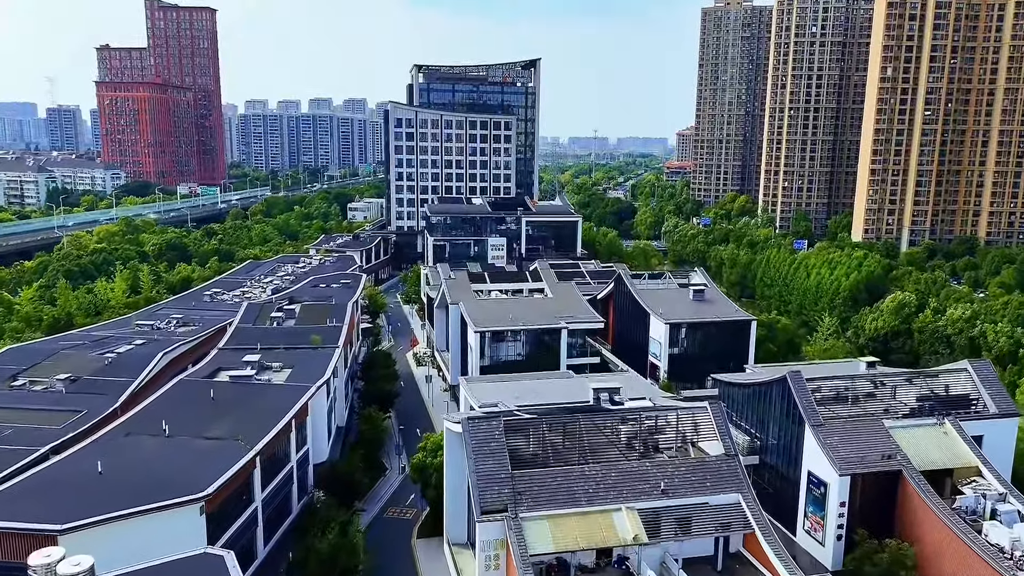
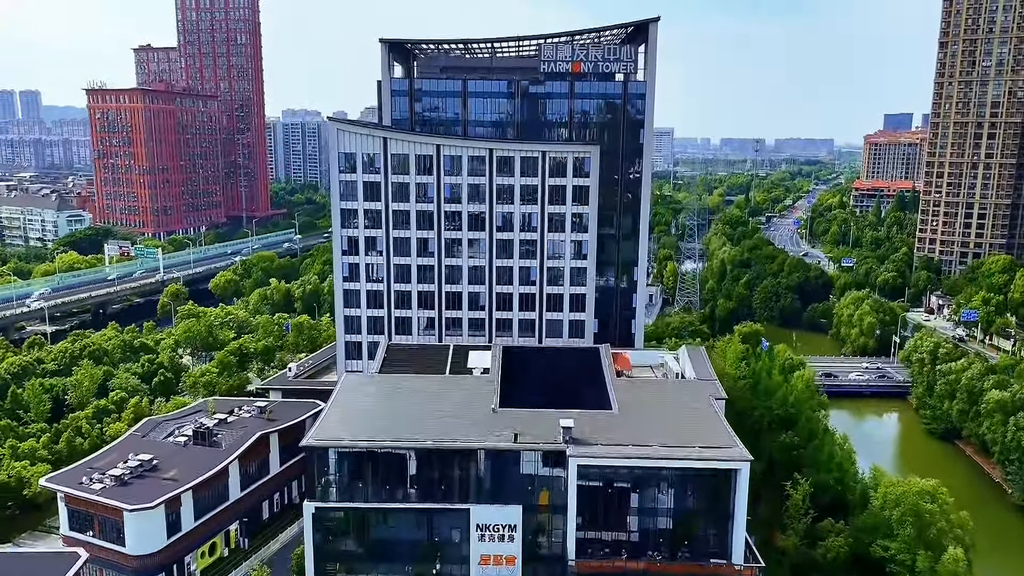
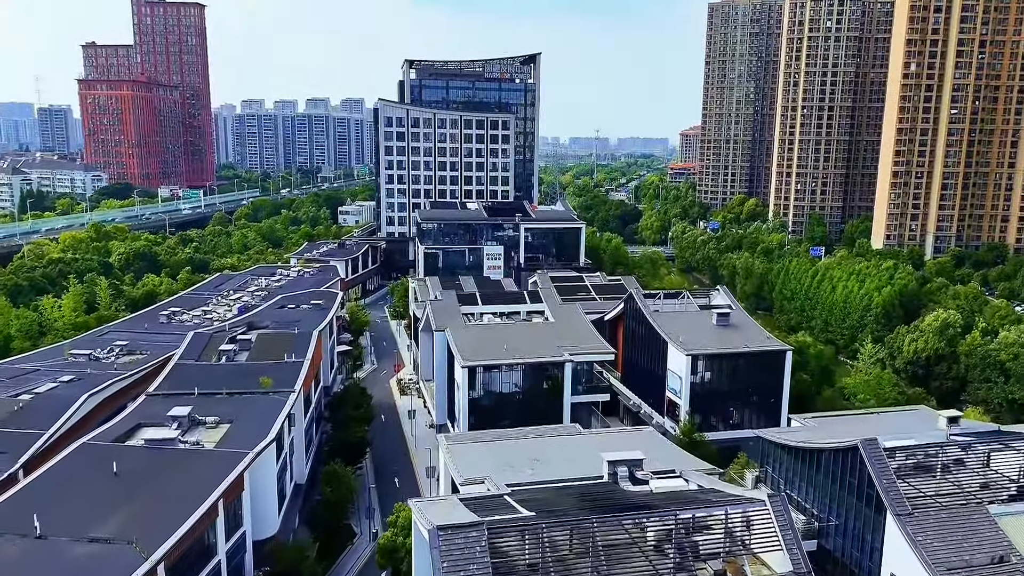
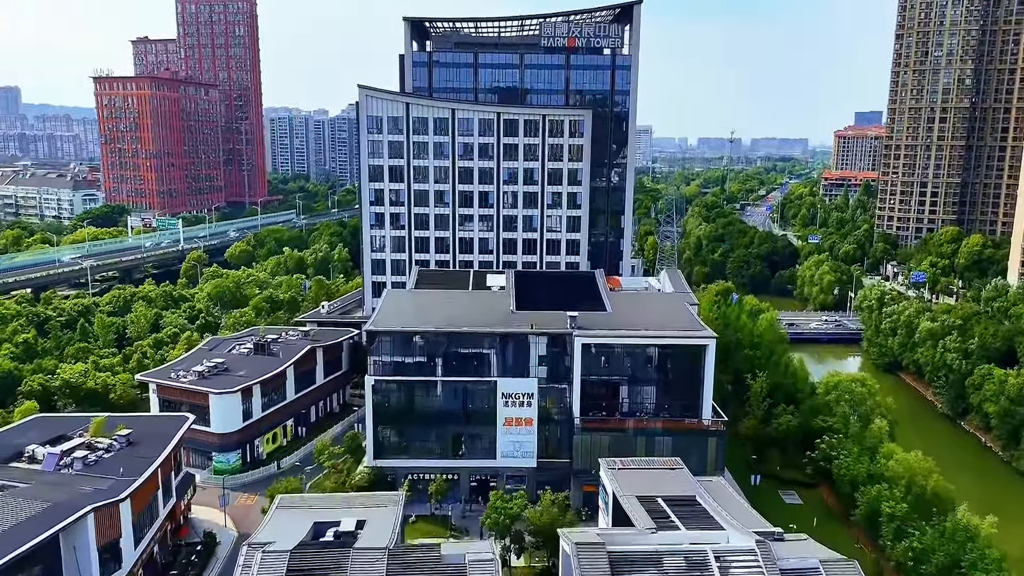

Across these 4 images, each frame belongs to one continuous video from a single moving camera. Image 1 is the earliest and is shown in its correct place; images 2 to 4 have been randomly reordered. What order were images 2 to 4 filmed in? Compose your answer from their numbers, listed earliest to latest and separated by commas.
3, 4, 2
